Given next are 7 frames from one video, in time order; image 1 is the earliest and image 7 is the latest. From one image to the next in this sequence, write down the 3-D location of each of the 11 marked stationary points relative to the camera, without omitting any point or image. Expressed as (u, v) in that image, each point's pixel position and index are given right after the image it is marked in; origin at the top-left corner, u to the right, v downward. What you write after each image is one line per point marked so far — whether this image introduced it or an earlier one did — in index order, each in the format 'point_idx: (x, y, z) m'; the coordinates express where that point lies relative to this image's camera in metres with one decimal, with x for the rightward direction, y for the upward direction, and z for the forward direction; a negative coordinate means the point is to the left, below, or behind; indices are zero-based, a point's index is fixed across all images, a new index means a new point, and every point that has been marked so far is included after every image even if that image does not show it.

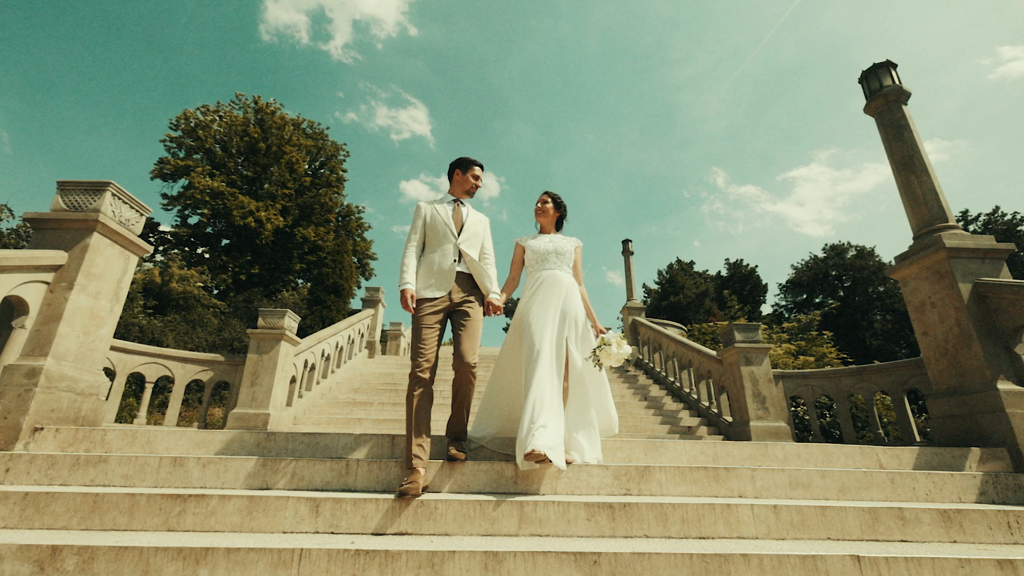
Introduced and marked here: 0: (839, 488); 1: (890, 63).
0: (+1.9, -1.2, +2.8) m
1: (+3.7, +2.2, +4.6) m
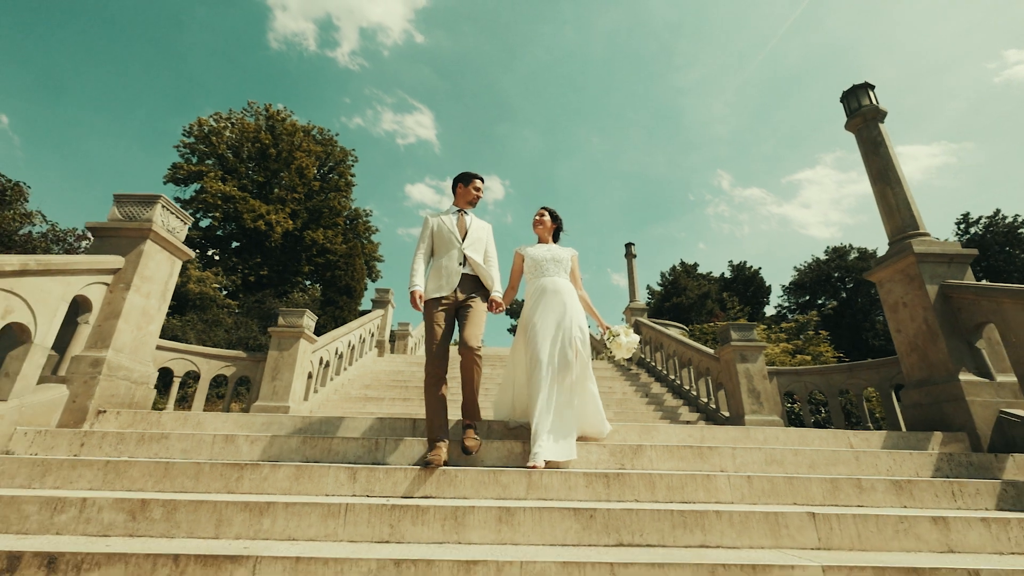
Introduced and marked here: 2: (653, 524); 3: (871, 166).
0: (+2.0, -1.2, +3.1) m
1: (+3.8, +2.2, +5.0) m
2: (+0.7, -1.2, +2.3) m
3: (+3.6, +1.2, +4.7) m
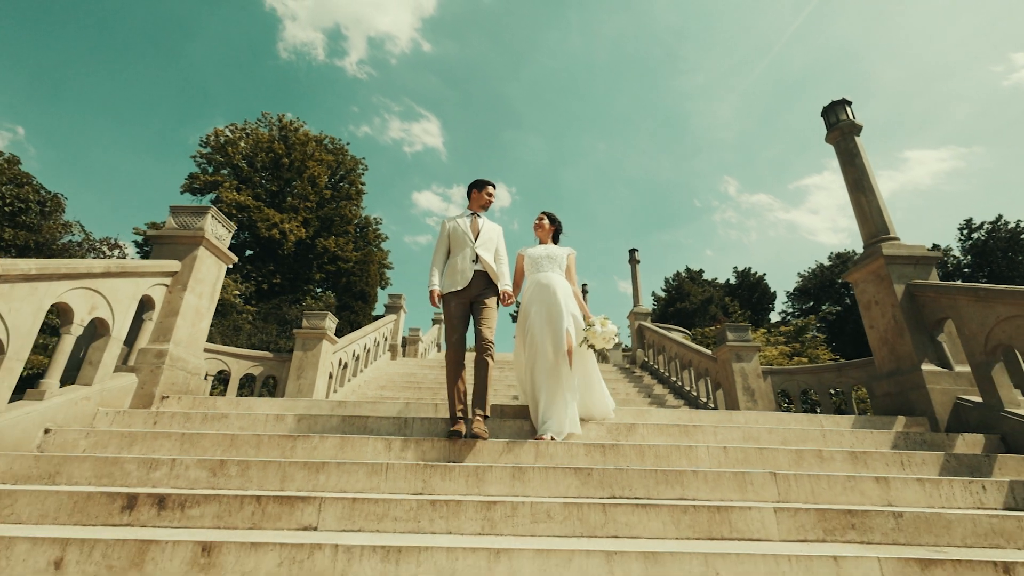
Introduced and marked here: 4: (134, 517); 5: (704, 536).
0: (+2.1, -1.2, +3.6) m
1: (+3.9, +2.2, +5.5) m
2: (+0.8, -1.2, +2.8) m
3: (+3.7, +1.2, +5.2) m
4: (-1.9, -1.2, +2.4) m
5: (+1.0, -1.2, +2.4) m
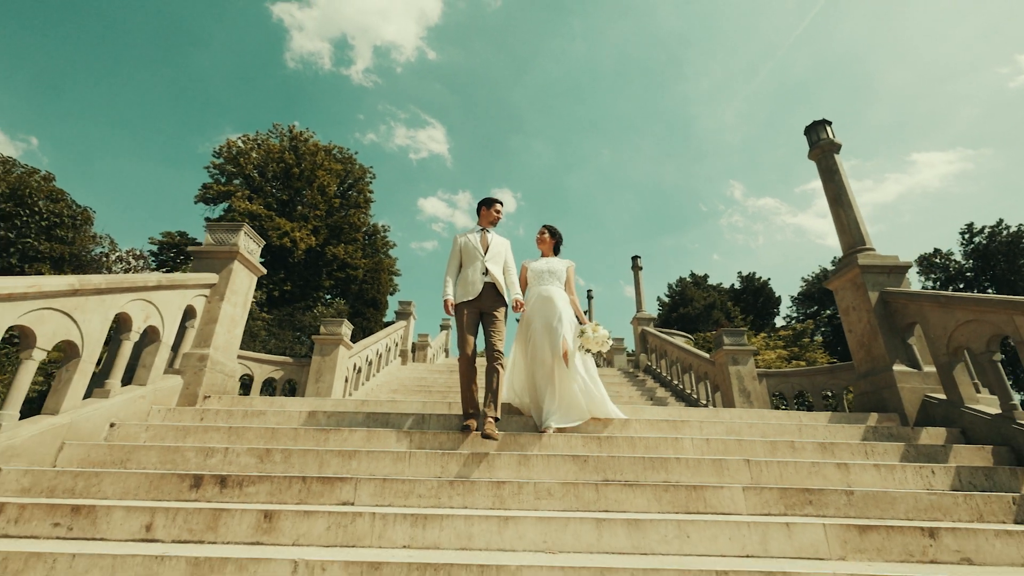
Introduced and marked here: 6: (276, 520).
0: (+2.1, -1.2, +4.0) m
1: (+3.9, +2.1, +5.9) m
2: (+0.8, -1.2, +3.2) m
3: (+3.8, +1.2, +5.6) m
4: (-1.9, -1.2, +2.8) m
5: (+1.0, -1.3, +2.8) m
6: (-1.2, -1.2, +2.5) m
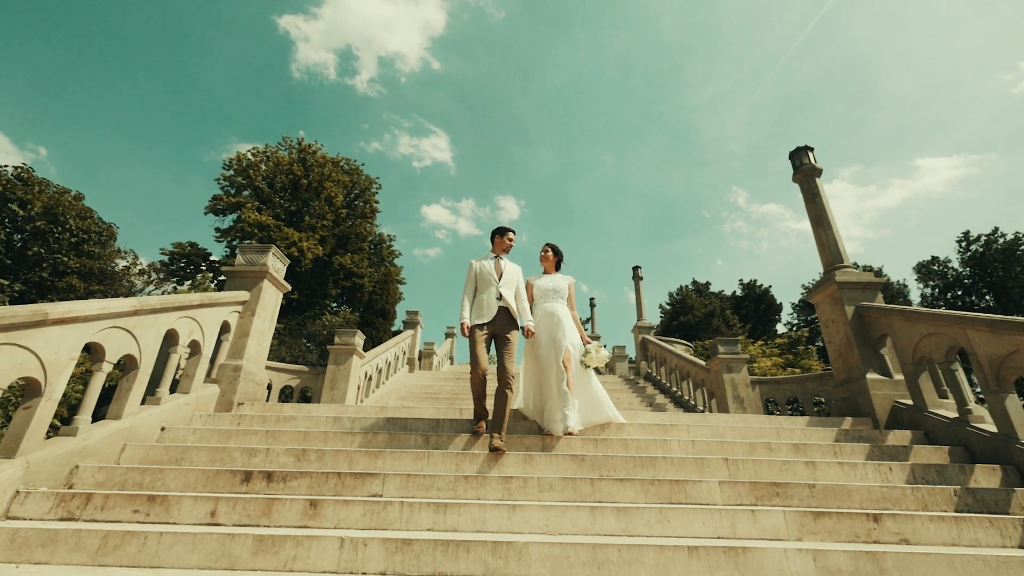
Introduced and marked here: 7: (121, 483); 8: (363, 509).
0: (+2.2, -1.4, +4.4) m
1: (+4.0, +1.9, +6.3) m
2: (+0.9, -1.4, +3.6) m
3: (+3.9, +1.0, +6.1) m
4: (-1.8, -1.4, +3.3) m
5: (+1.0, -1.5, +3.2) m
6: (-1.2, -1.4, +2.9) m
7: (-2.8, -1.4, +3.3) m
8: (-0.9, -1.4, +2.9) m
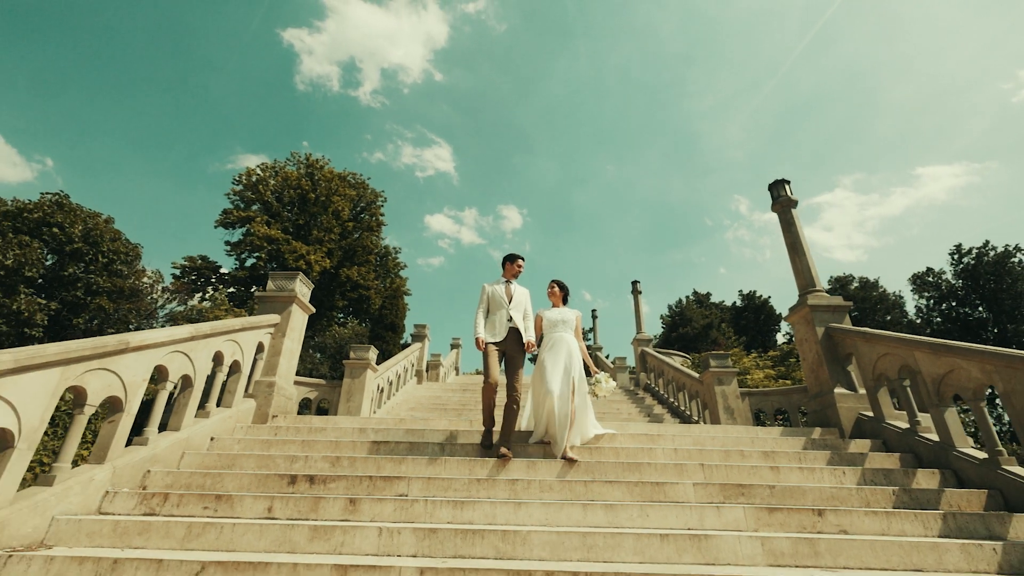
0: (+2.2, -1.7, +5.0) m
1: (+4.0, +1.6, +6.9) m
2: (+0.9, -1.6, +4.2) m
3: (+3.9, +0.7, +6.7) m
4: (-1.8, -1.7, +3.9) m
5: (+1.1, -1.7, +3.8) m
6: (-1.2, -1.6, +3.5) m
7: (-2.7, -1.6, +3.9) m
8: (-0.9, -1.6, +3.5) m
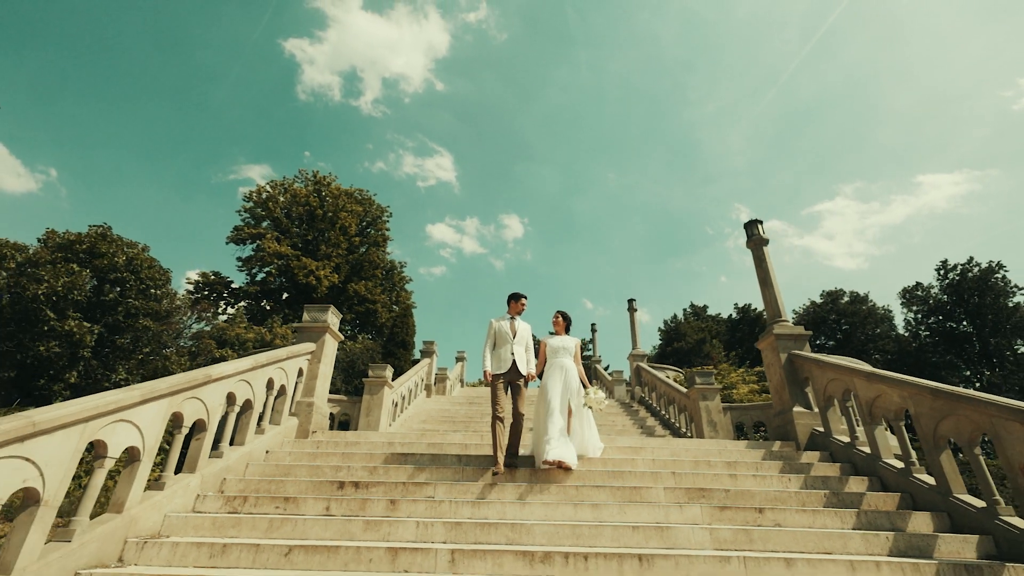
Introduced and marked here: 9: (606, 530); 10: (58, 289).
0: (+2.3, -2.1, +5.9) m
1: (+4.1, +1.1, +7.9) m
2: (+1.0, -2.1, +5.1) m
3: (+4.0, +0.2, +7.6) m
4: (-1.7, -2.1, +4.8) m
5: (+1.2, -2.1, +4.7) m
6: (-1.1, -2.1, +4.4) m
7: (-2.7, -2.1, +4.9) m
8: (-0.8, -2.1, +4.4) m
9: (+0.8, -2.0, +4.0) m
10: (-14.9, 0.0, +15.2) m
